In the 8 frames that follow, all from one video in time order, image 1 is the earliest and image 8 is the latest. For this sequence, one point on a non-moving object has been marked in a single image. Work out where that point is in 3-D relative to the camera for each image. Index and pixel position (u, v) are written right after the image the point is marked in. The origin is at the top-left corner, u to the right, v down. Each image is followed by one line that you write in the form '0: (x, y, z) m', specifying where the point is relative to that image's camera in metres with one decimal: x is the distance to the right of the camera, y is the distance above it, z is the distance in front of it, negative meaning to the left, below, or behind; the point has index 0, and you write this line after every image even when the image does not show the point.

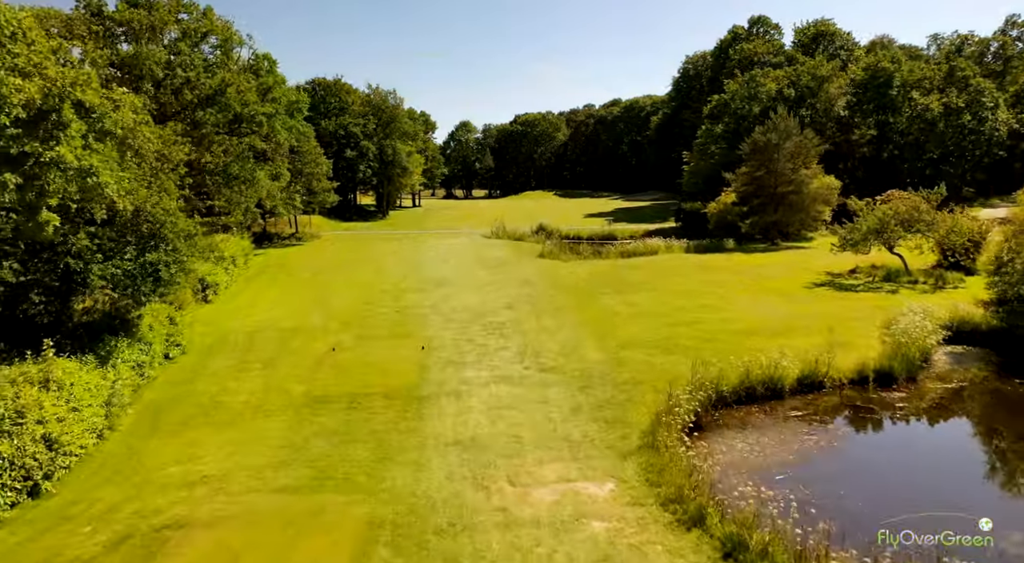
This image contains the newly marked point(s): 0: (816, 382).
0: (+6.9, -2.3, +15.7) m
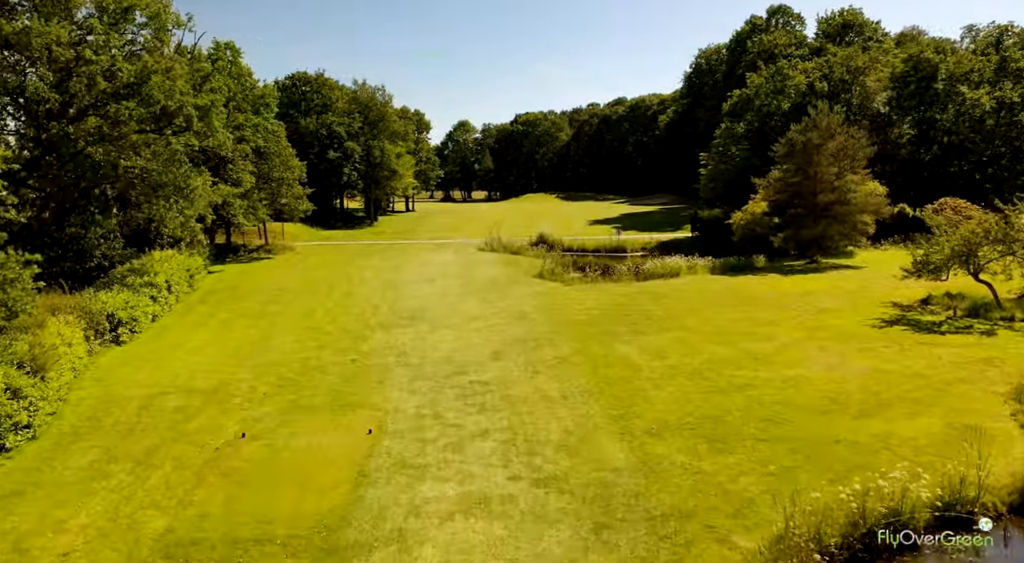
0: (+6.5, -3.4, +10.0) m
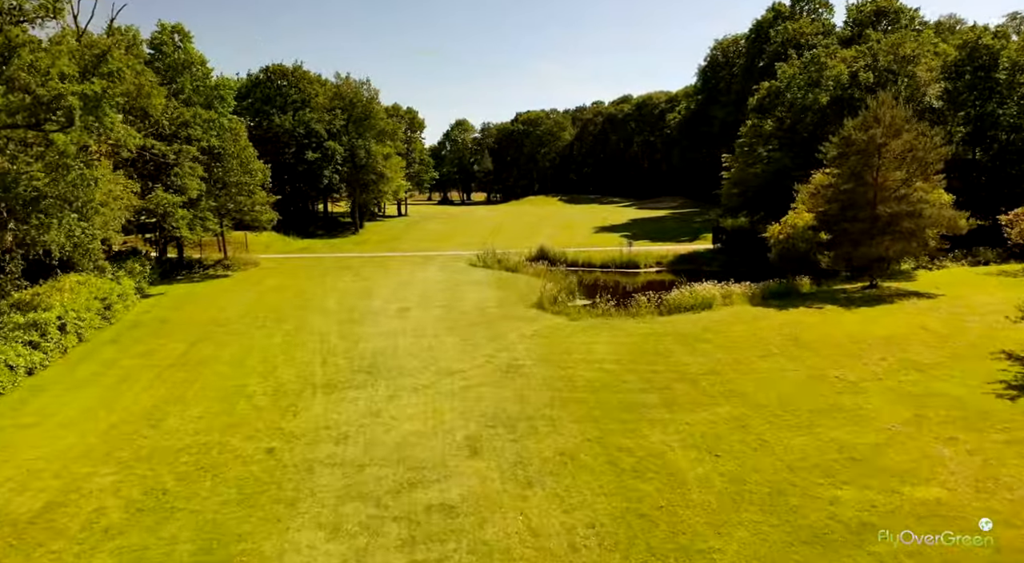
0: (+6.2, -4.5, +4.0) m
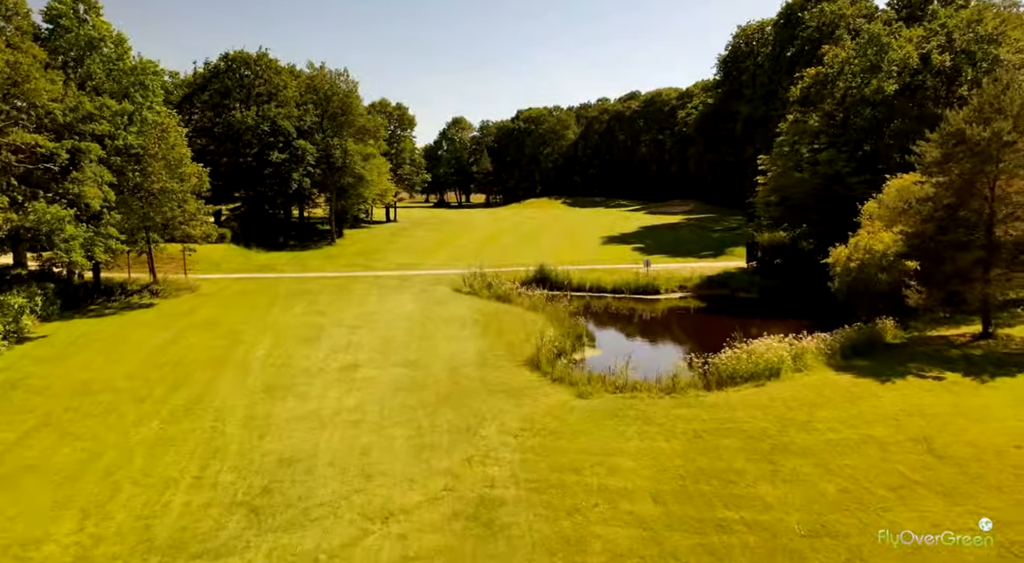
0: (+5.6, -6.0, -3.3) m
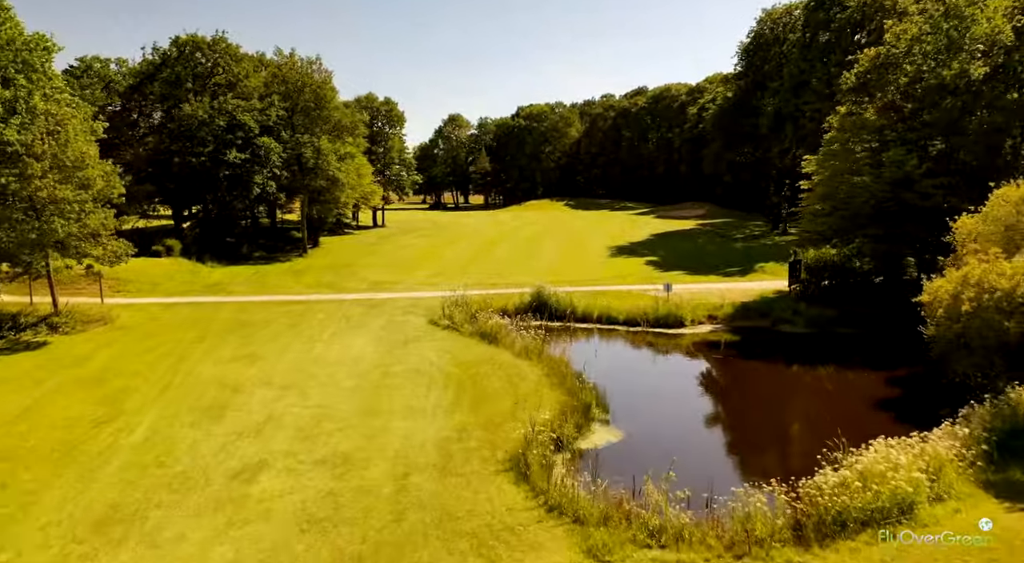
0: (+5.1, -7.2, -9.9) m
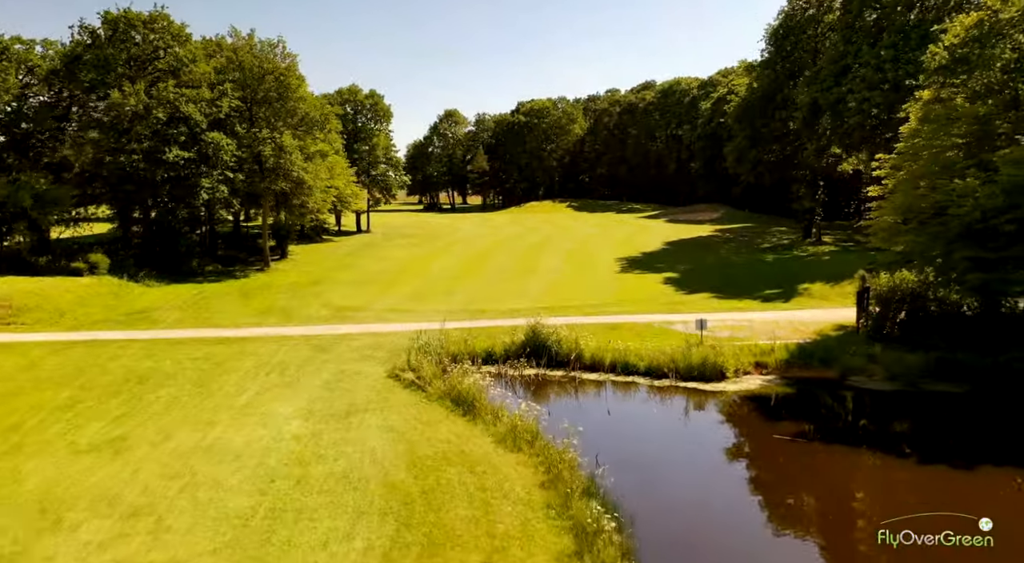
0: (+4.5, -8.5, -16.6) m
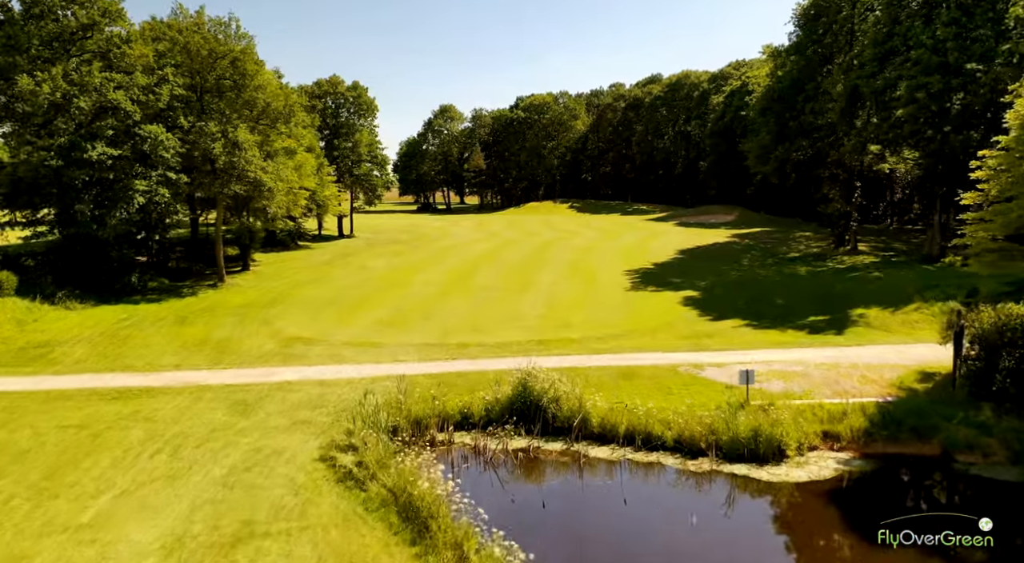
0: (+4.0, -9.6, -22.5) m
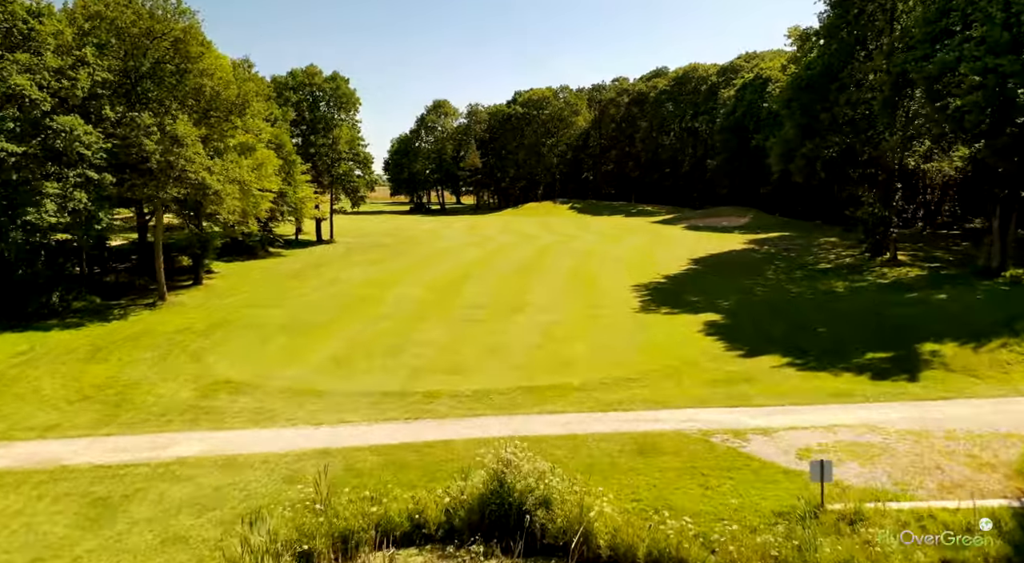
0: (+3.4, -10.6, -27.8) m
